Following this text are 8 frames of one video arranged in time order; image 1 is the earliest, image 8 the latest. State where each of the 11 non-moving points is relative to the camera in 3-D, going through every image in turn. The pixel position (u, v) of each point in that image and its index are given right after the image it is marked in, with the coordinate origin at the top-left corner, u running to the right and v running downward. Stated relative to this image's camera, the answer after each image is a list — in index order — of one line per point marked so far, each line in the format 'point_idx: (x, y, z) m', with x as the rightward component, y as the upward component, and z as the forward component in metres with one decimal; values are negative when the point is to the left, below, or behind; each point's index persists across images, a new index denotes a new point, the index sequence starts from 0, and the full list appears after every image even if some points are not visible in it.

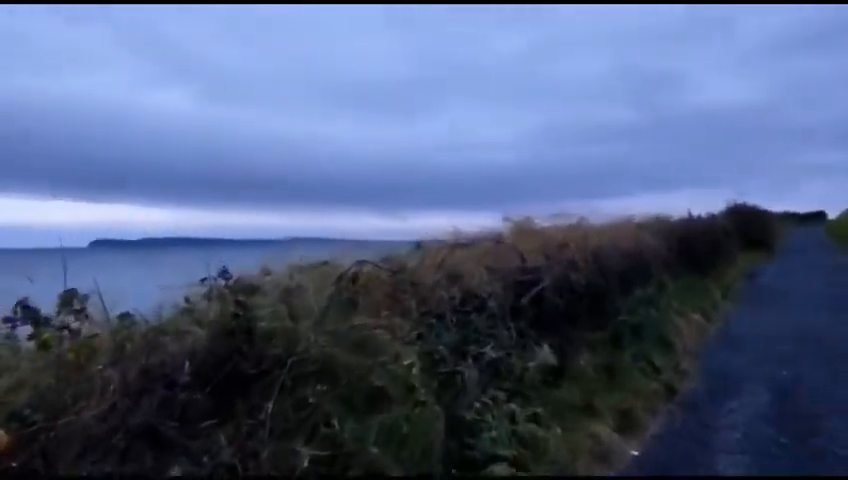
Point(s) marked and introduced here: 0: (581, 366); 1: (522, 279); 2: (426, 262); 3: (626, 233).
0: (+2.9, -2.3, +9.1) m
1: (+1.8, -0.7, +9.3) m
2: (+0.1, -0.4, +8.6) m
3: (+6.4, +0.2, +15.9) m
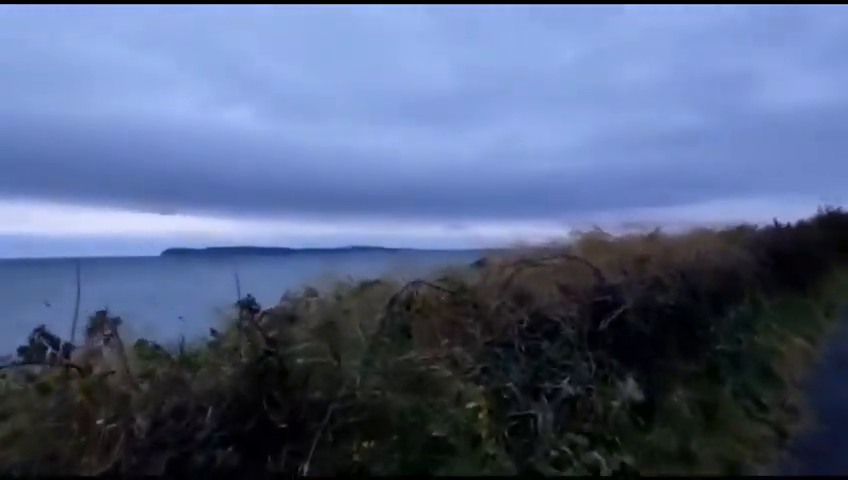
0: (+3.9, -2.5, +7.7) m
1: (+2.8, -1.0, +8.1) m
2: (+1.0, -0.6, +7.6) m
3: (+8.2, -0.1, +14.1) m
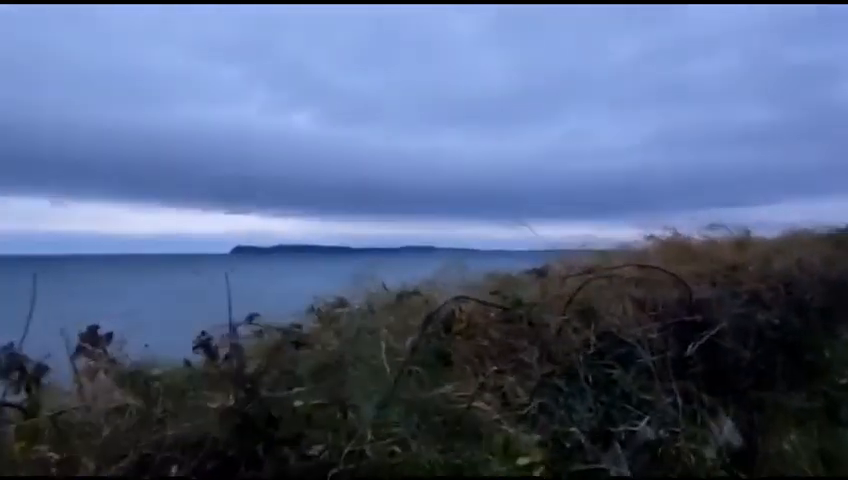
0: (+4.5, -2.6, +6.2) m
1: (+3.5, -1.0, +6.6) m
2: (+1.6, -0.7, +6.4) m
3: (+9.5, -0.3, +12.1) m
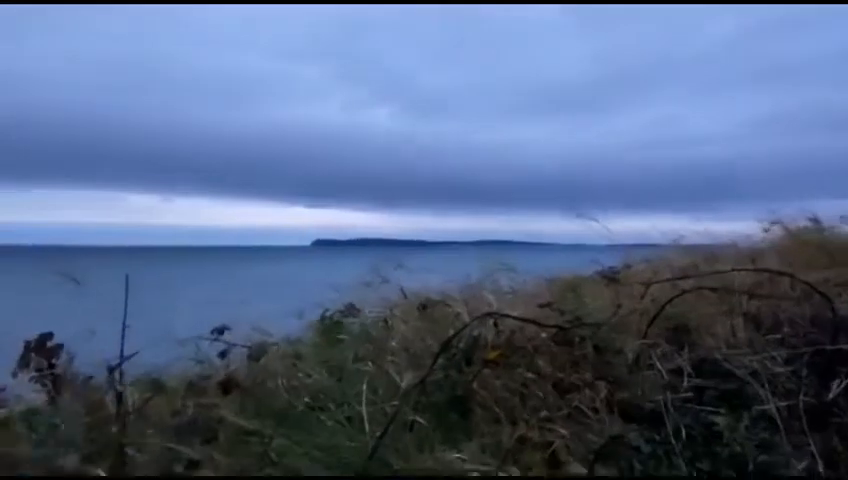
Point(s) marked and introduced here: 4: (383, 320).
0: (+4.7, -2.6, +4.2) m
1: (+3.8, -1.0, +4.7) m
2: (+2.0, -0.7, +4.8) m
3: (+10.6, -0.2, +9.2) m
4: (-0.4, -0.7, +4.6) m
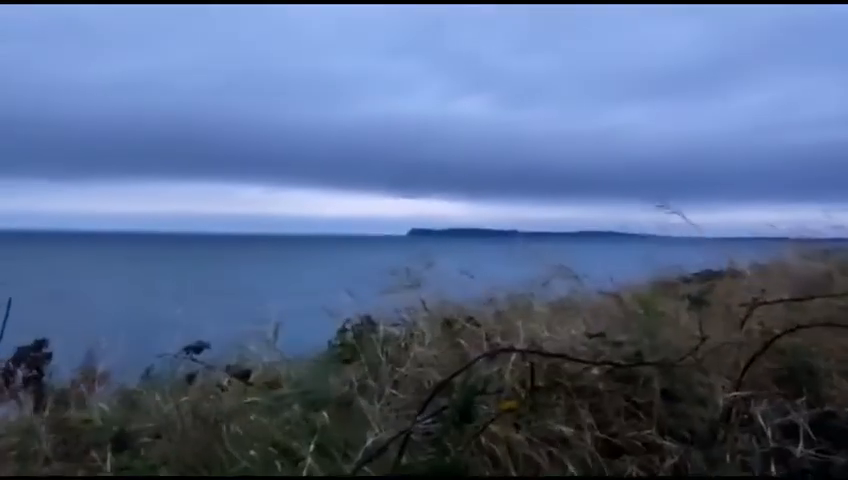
0: (+4.7, -2.7, +2.5) m
1: (+3.9, -1.1, +3.2) m
2: (+2.1, -0.7, +3.6) m
3: (+11.4, -0.2, +6.2) m
4: (-0.2, -0.8, +3.8) m
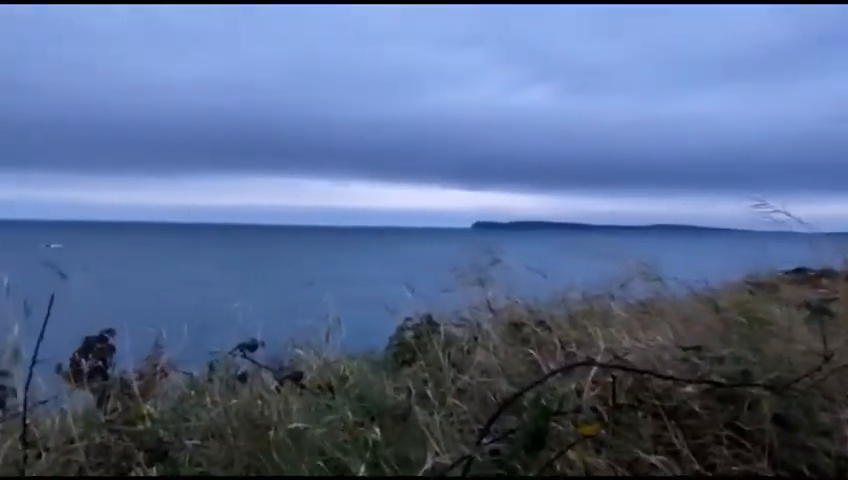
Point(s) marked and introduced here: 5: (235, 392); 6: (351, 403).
0: (+4.9, -2.7, +1.6) m
1: (+4.3, -1.1, +2.4) m
2: (+2.5, -0.7, +3.0) m
3: (+12.1, -0.3, +4.4) m
4: (+0.3, -0.7, +3.5) m
5: (-1.1, -0.9, +2.9) m
6: (-0.4, -0.9, +2.8) m
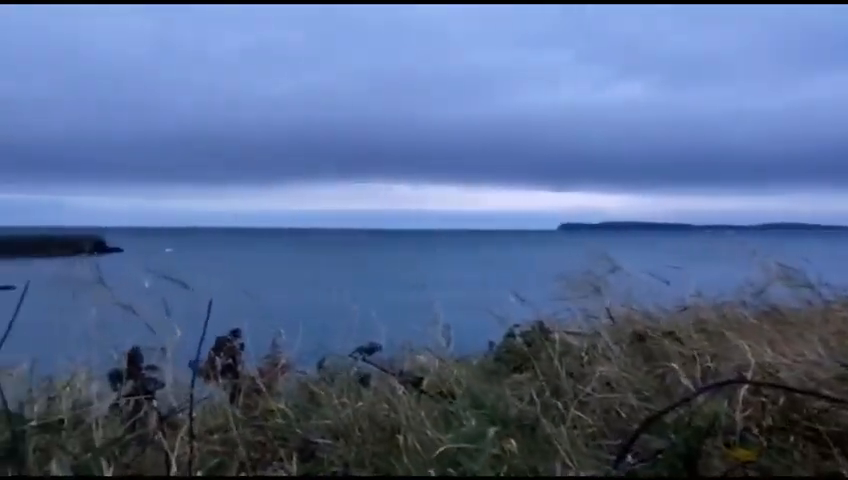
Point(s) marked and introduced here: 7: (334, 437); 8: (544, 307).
0: (+5.3, -2.7, +0.7) m
1: (+4.8, -1.1, +1.6) m
2: (+3.2, -0.7, +2.5) m
3: (+12.9, -0.2, +2.3) m
4: (+1.0, -0.8, +3.4) m
5: (-0.4, -0.9, +3.0) m
6: (+0.3, -0.9, +2.7) m
7: (-0.5, -1.1, +2.7) m
8: (+0.9, -0.5, +4.0) m
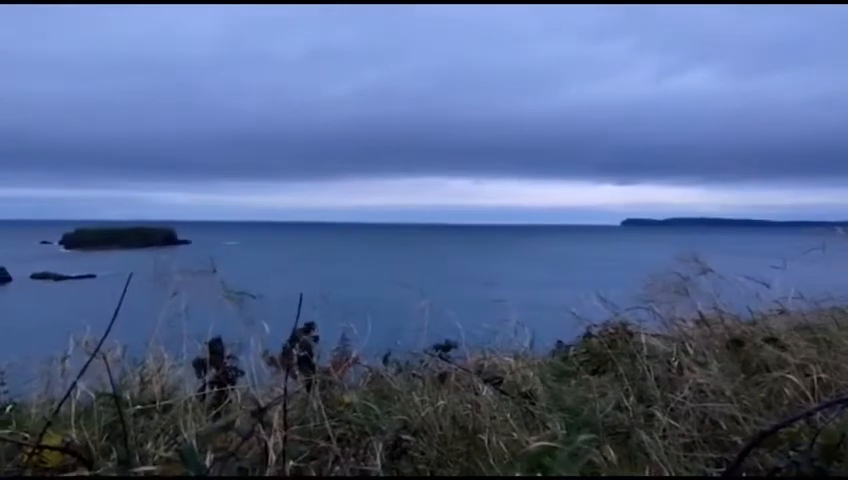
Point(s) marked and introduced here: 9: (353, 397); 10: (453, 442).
0: (+5.5, -2.7, +0.1) m
1: (+5.1, -1.1, +1.0) m
2: (+3.6, -0.7, +2.1) m
3: (+13.2, -0.3, +0.8) m
4: (+1.5, -0.7, +3.2) m
5: (+0.1, -0.9, +3.0) m
6: (+0.7, -0.9, +2.6) m
7: (-0.1, -1.0, +2.7) m
8: (+1.5, -0.5, +3.8) m
9: (-0.5, -1.0, +3.3) m
10: (+0.2, -1.0, +2.5) m
